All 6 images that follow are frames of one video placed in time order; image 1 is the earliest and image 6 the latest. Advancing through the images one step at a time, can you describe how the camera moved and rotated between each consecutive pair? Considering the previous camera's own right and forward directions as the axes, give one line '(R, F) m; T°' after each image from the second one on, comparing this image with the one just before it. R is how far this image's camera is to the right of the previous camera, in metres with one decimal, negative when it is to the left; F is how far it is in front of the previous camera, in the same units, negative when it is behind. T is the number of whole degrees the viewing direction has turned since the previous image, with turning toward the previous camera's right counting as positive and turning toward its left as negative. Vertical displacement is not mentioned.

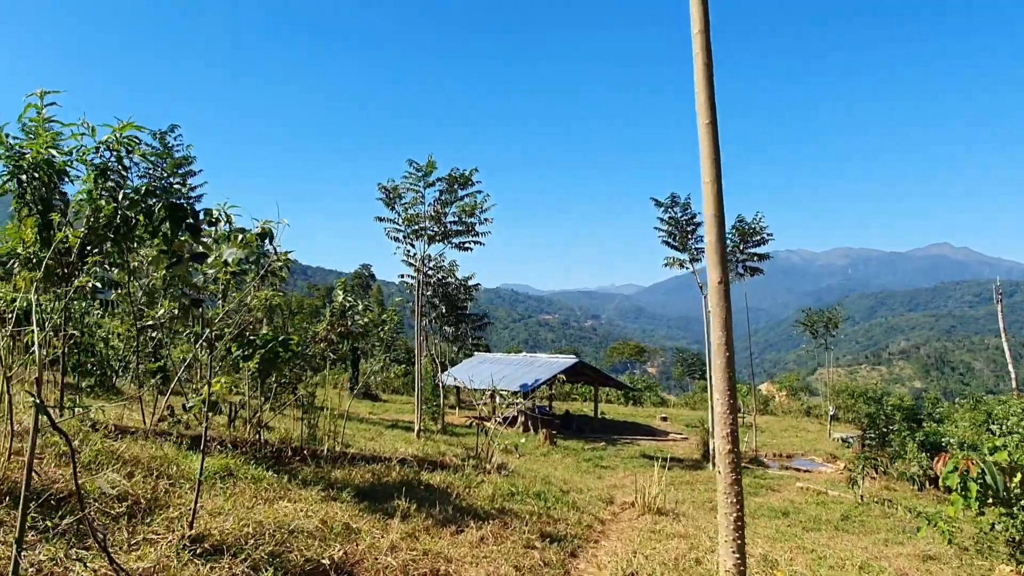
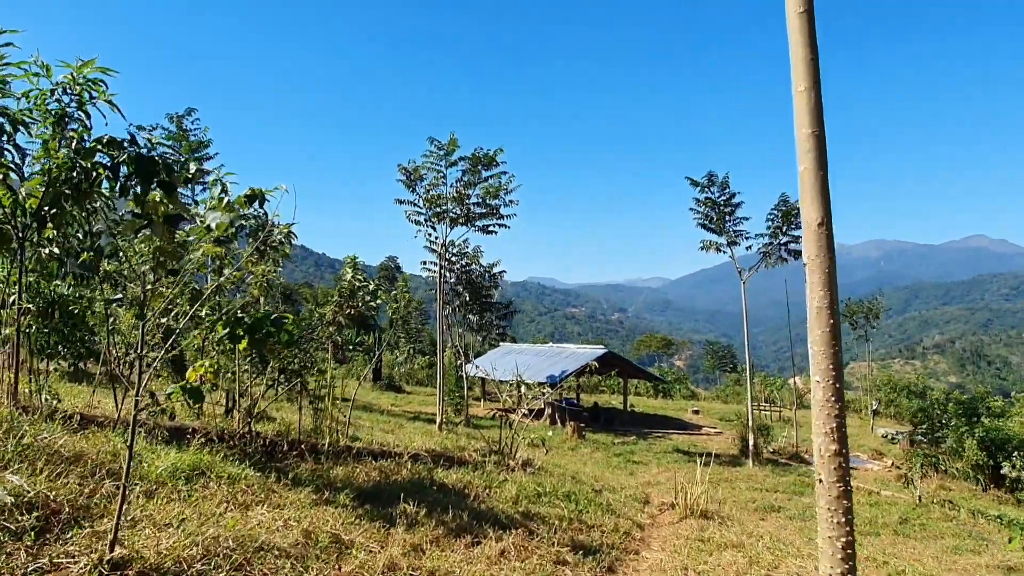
(0.0, +0.7) m; -2°
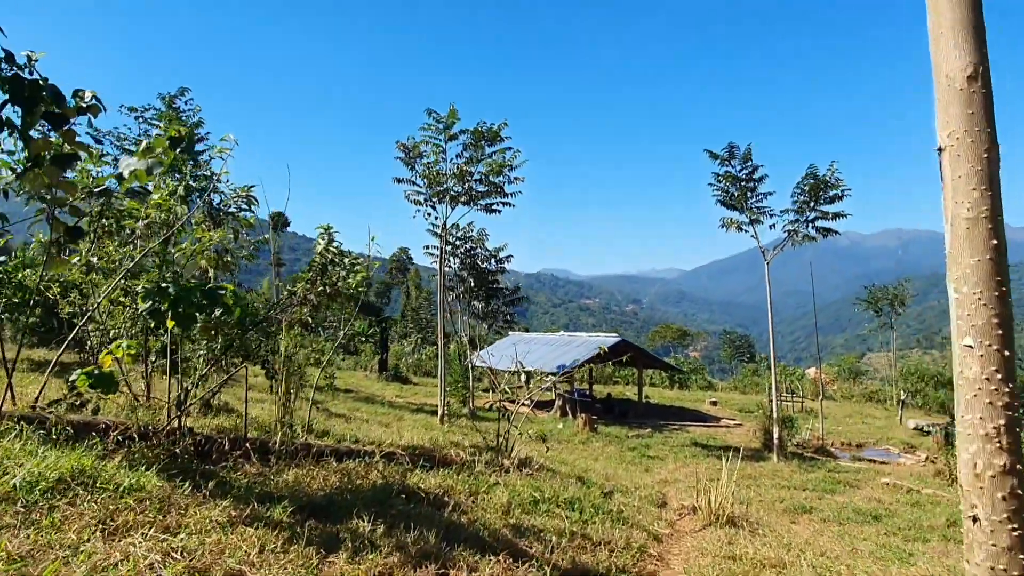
(+0.2, +0.8) m; -1°
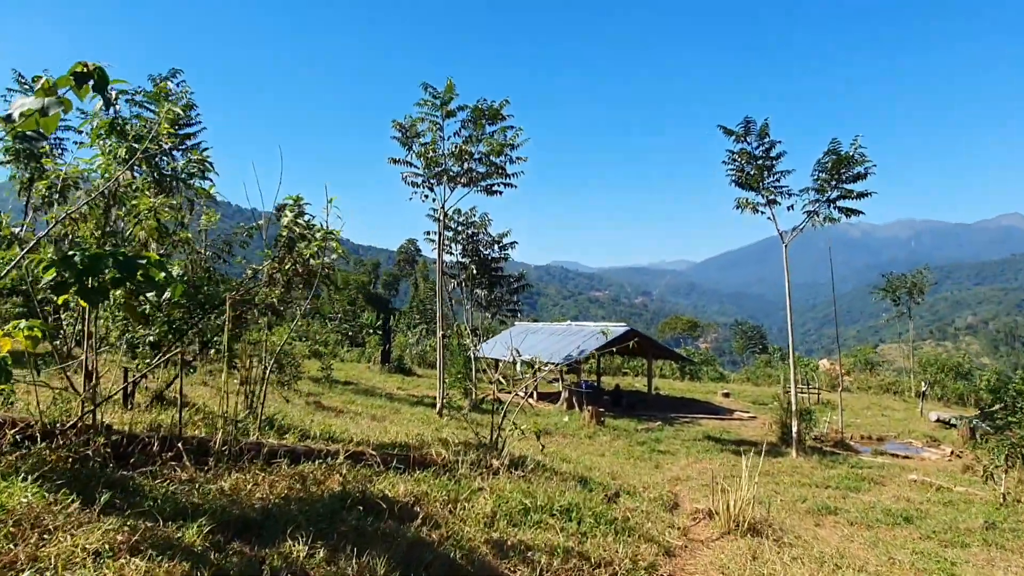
(+0.1, +0.6) m; -1°
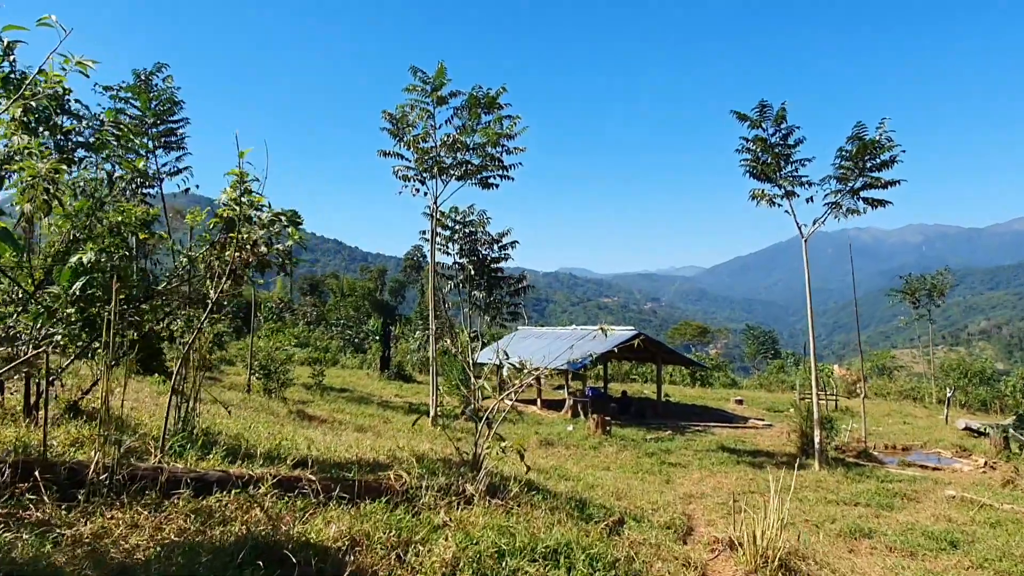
(+0.2, +0.8) m; -1°
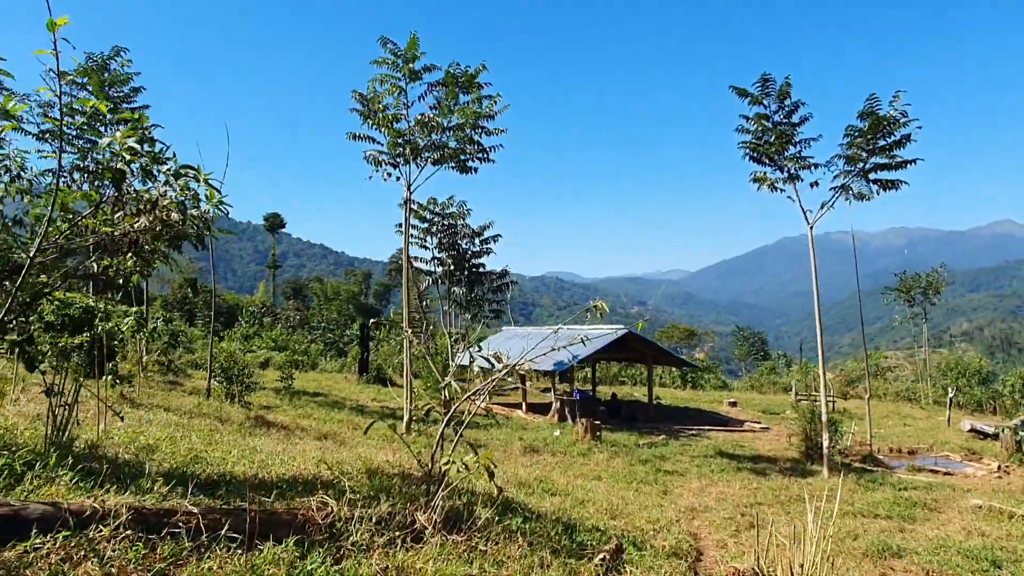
(+0.1, +0.9) m; +1°
